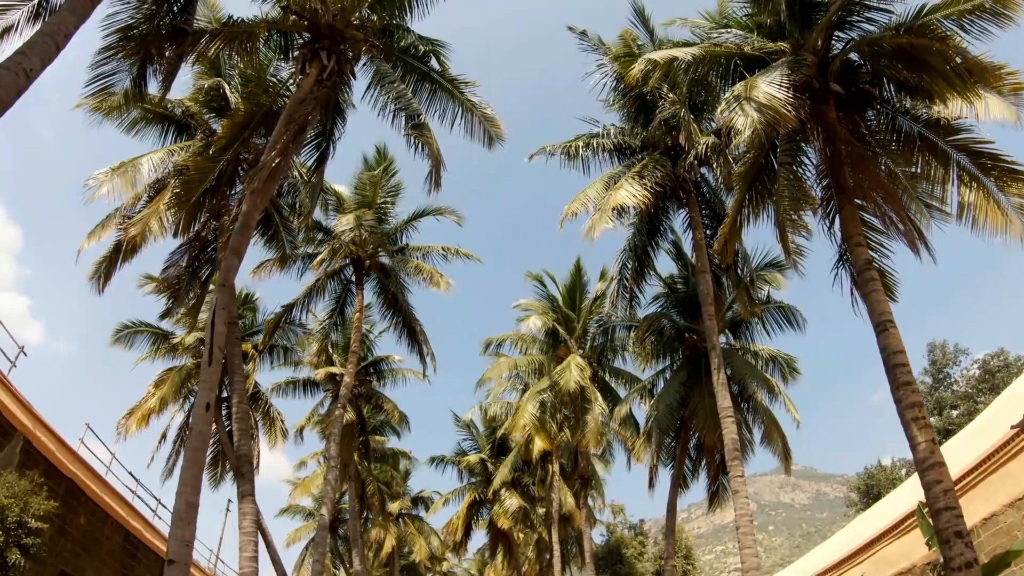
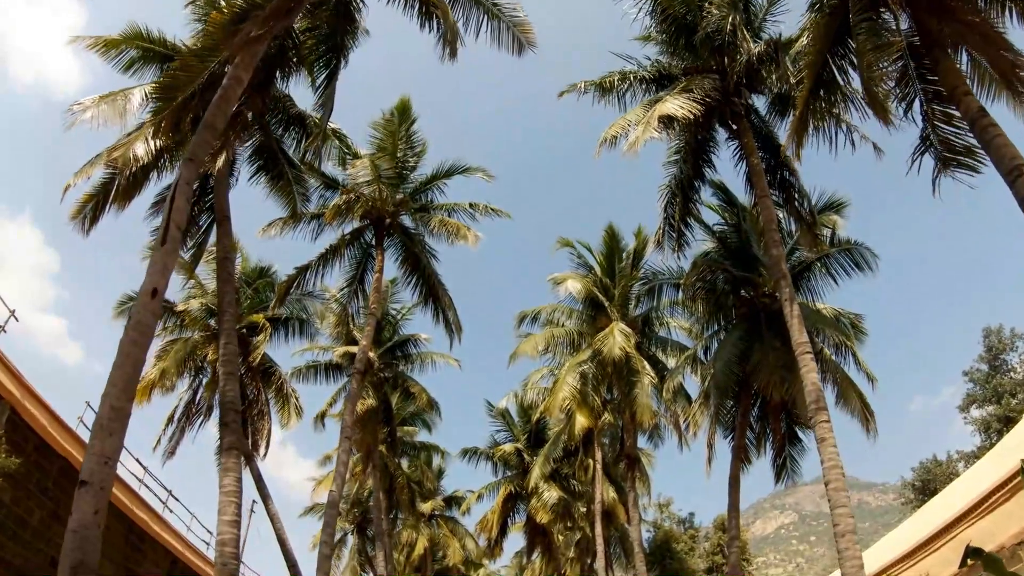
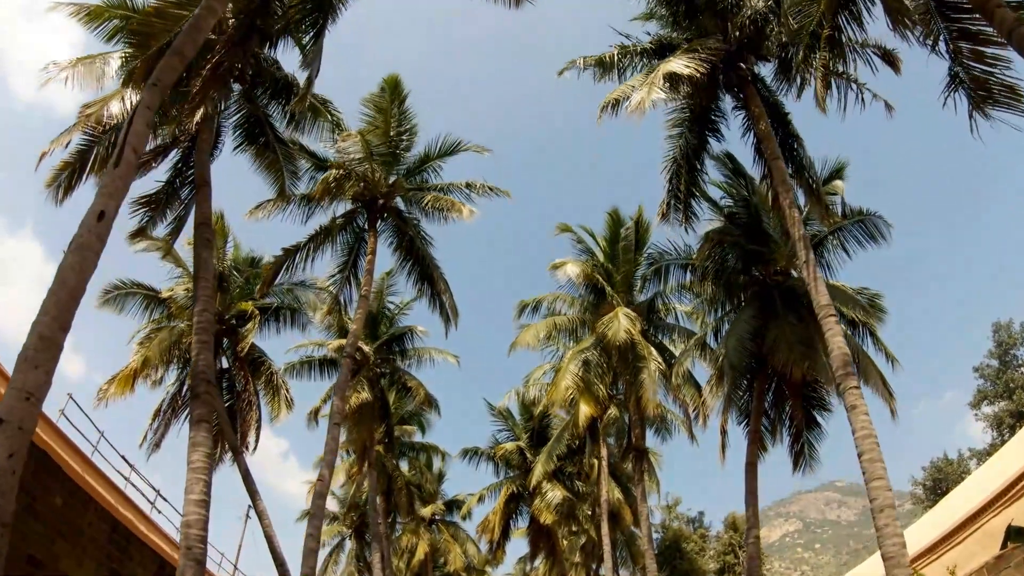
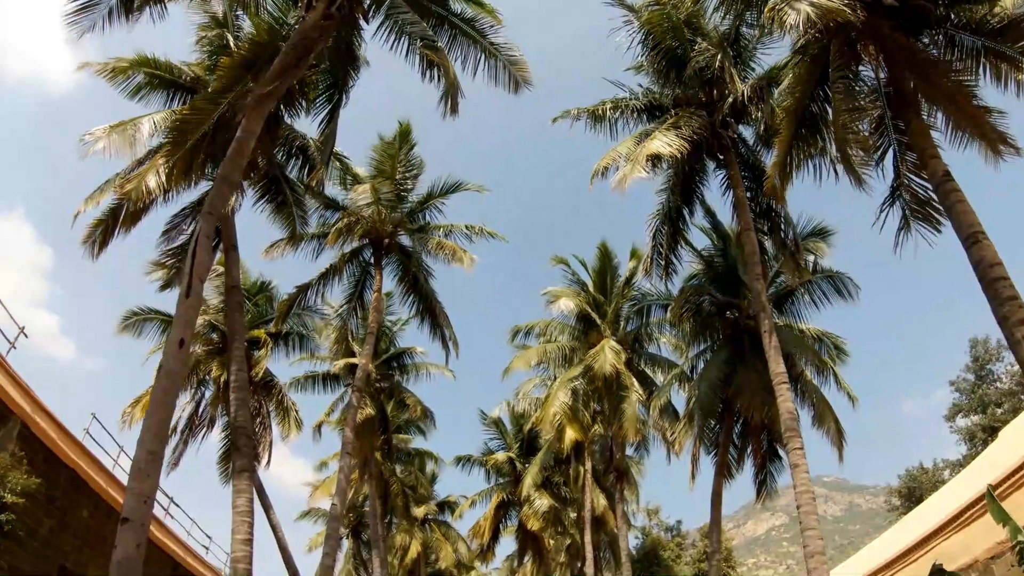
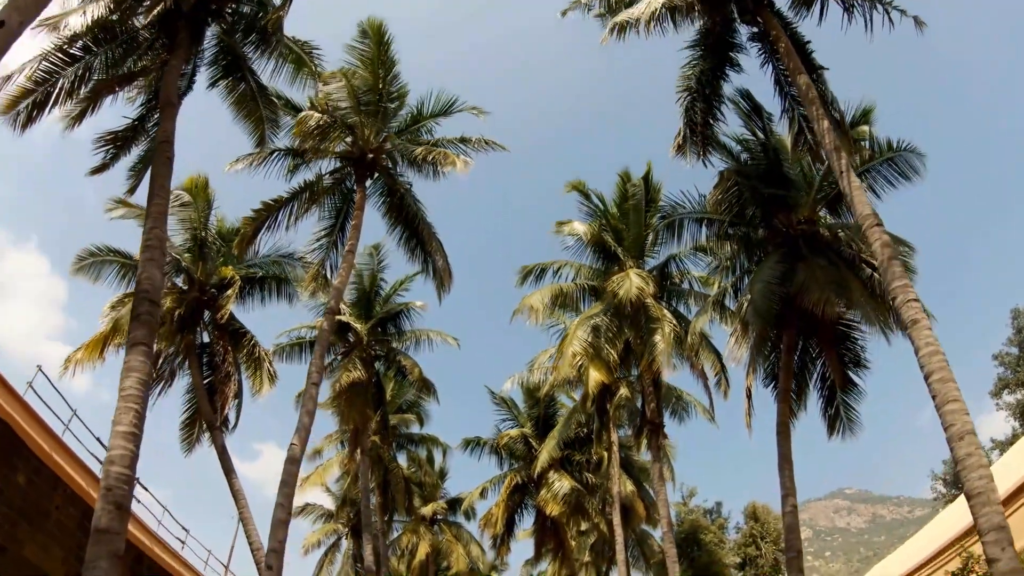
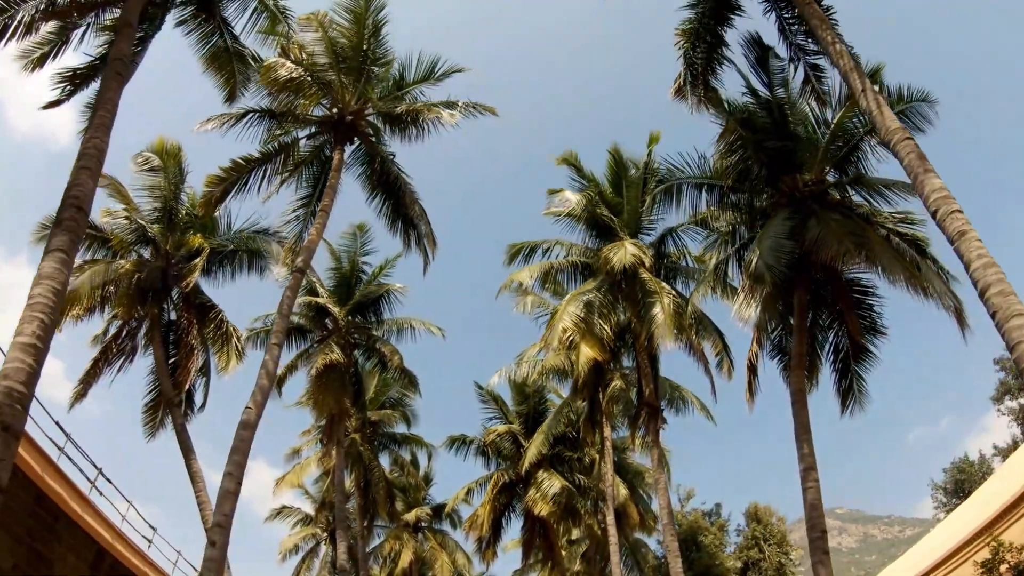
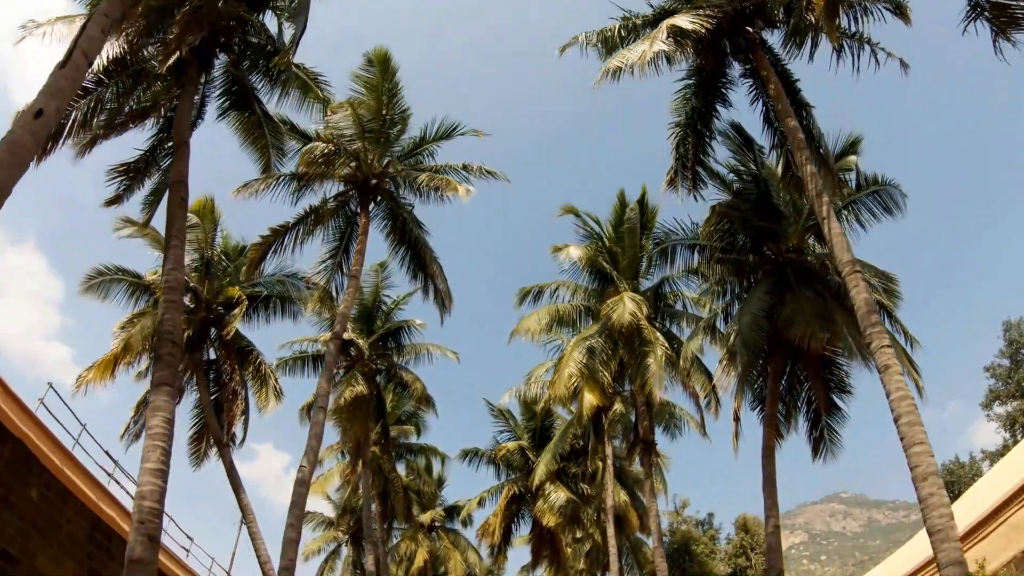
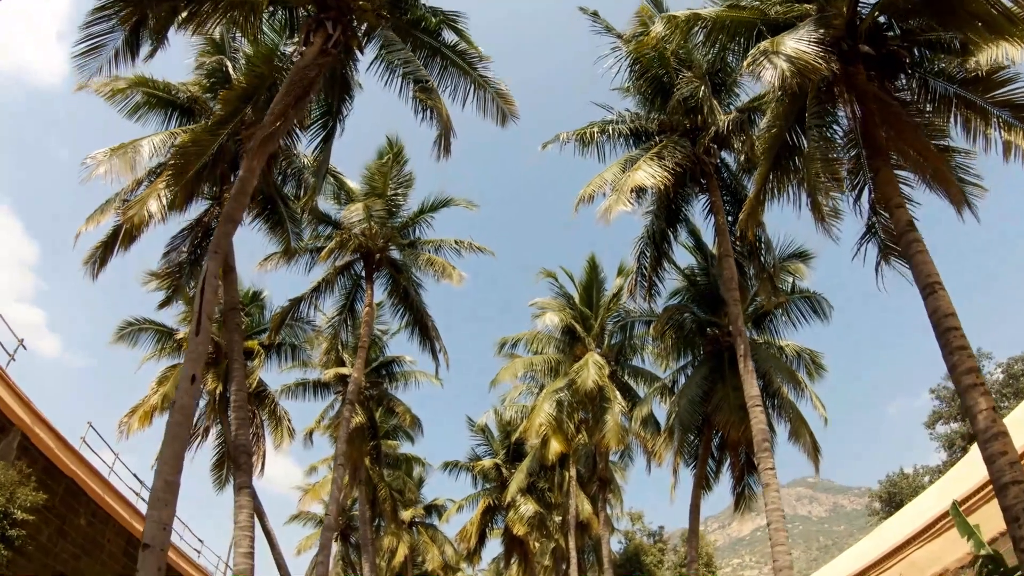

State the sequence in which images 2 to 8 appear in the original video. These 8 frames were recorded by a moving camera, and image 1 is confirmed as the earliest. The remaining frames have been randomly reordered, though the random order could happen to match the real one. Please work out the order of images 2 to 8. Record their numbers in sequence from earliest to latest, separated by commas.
8, 4, 2, 3, 7, 5, 6
